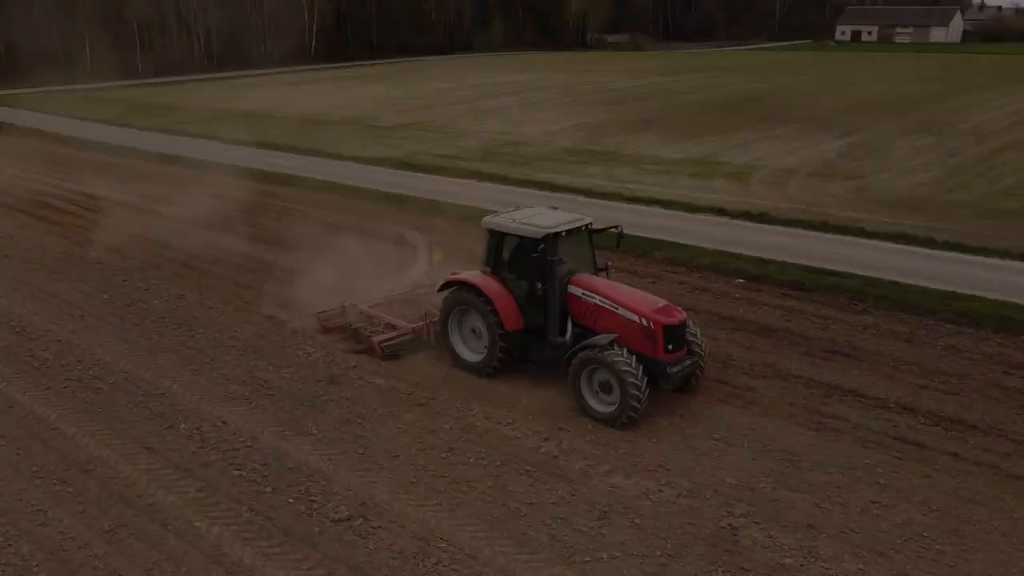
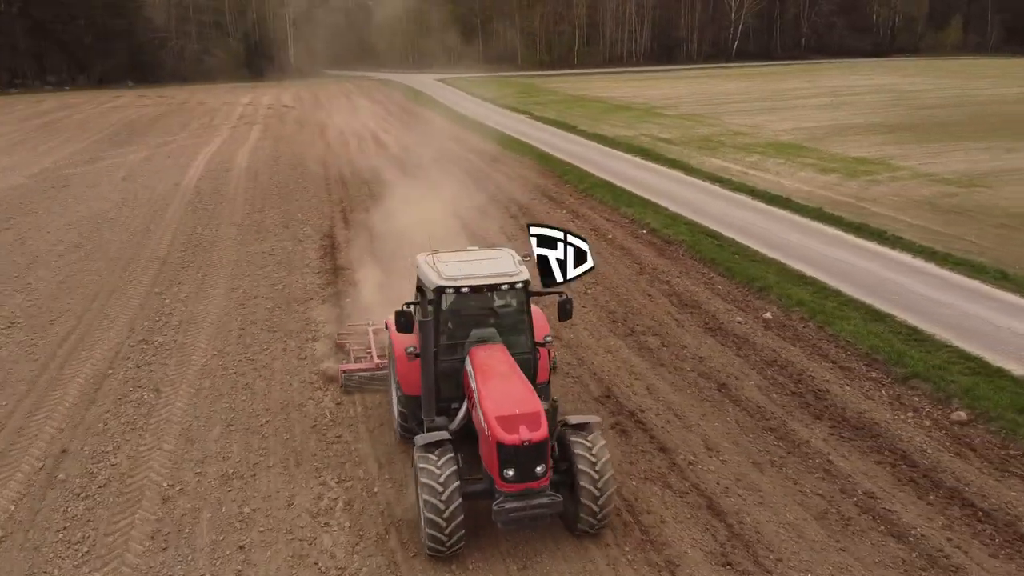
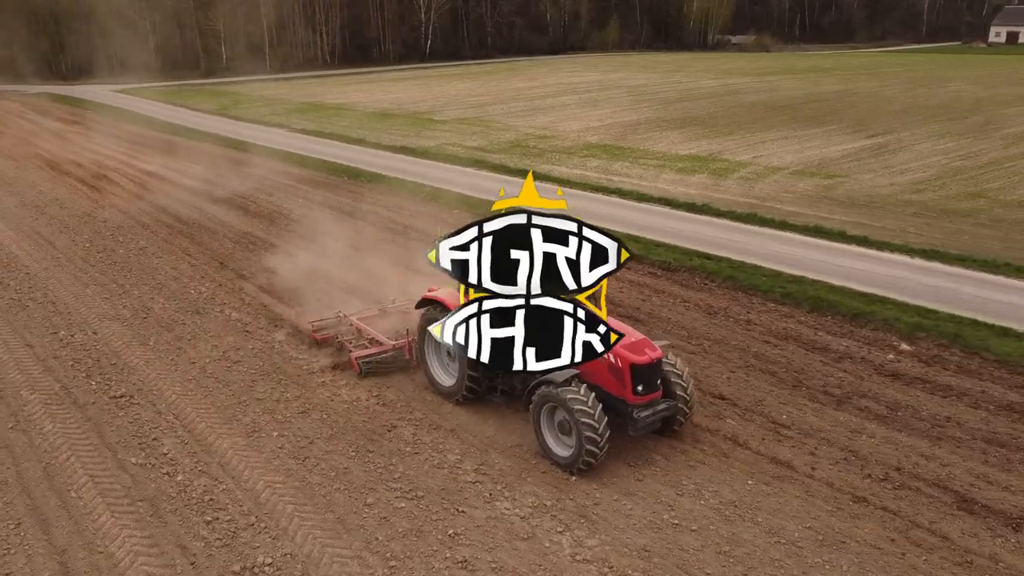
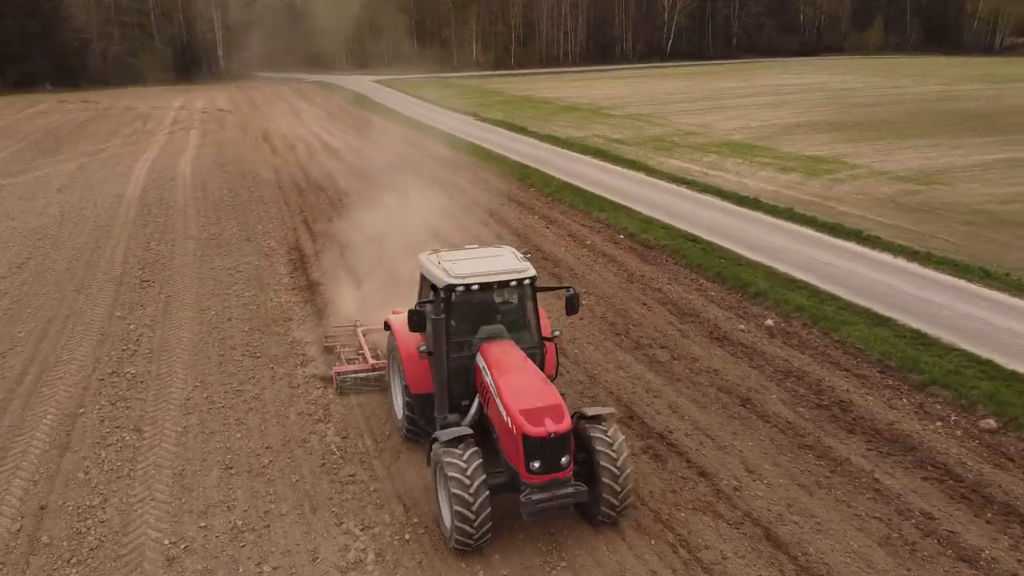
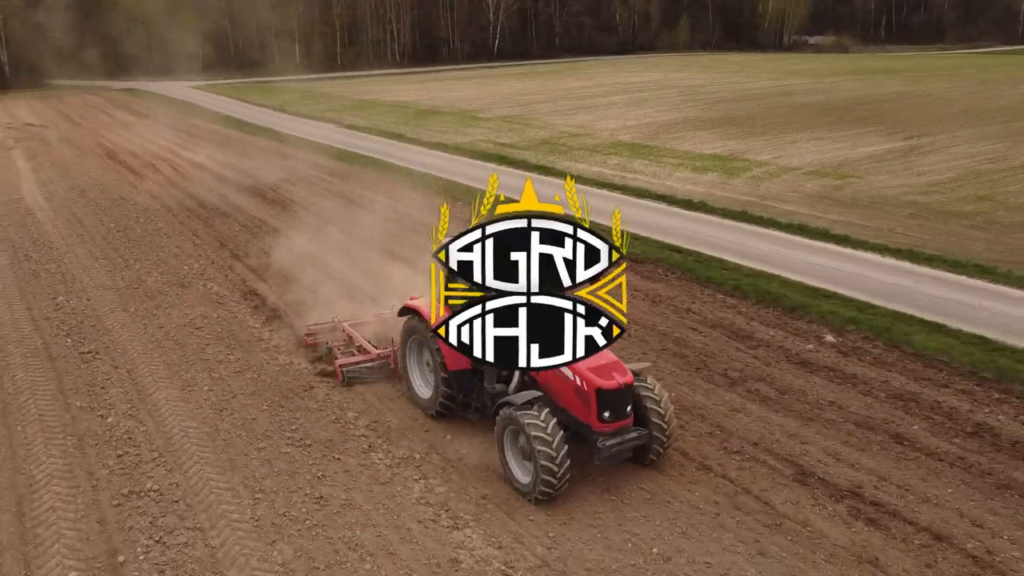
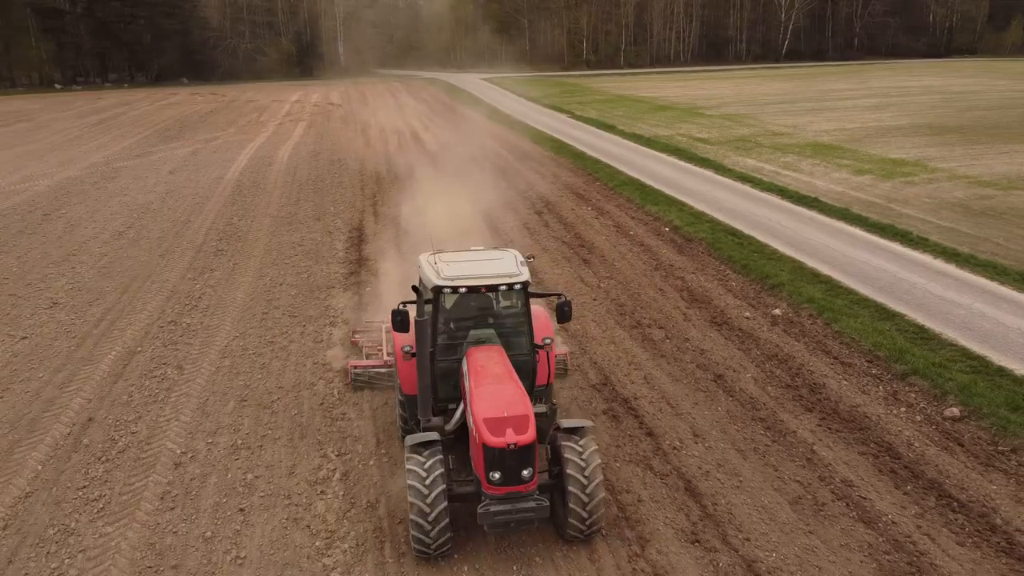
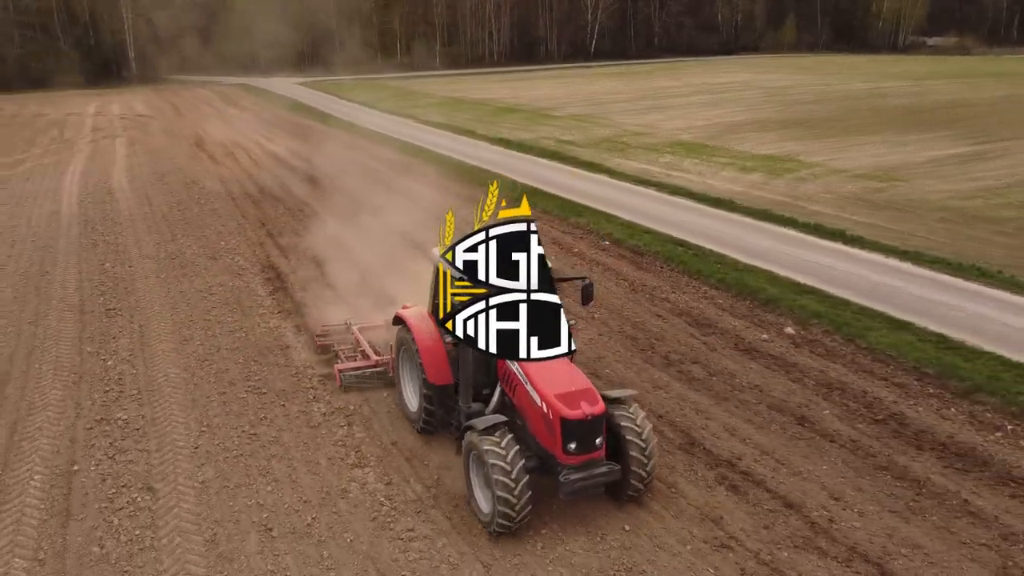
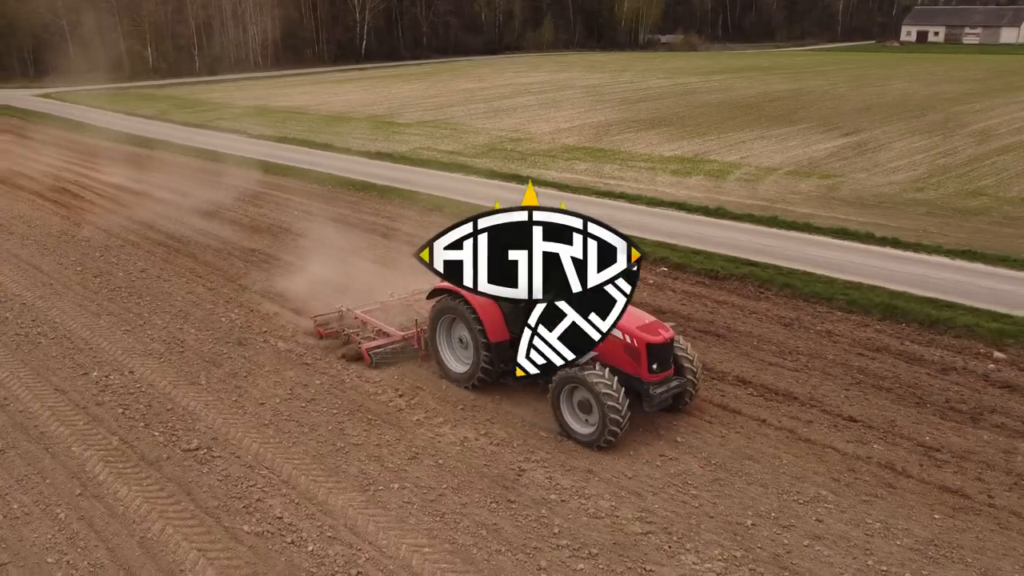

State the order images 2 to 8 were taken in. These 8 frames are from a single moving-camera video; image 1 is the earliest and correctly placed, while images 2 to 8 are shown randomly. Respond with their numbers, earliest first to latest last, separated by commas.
8, 3, 5, 7, 4, 2, 6
